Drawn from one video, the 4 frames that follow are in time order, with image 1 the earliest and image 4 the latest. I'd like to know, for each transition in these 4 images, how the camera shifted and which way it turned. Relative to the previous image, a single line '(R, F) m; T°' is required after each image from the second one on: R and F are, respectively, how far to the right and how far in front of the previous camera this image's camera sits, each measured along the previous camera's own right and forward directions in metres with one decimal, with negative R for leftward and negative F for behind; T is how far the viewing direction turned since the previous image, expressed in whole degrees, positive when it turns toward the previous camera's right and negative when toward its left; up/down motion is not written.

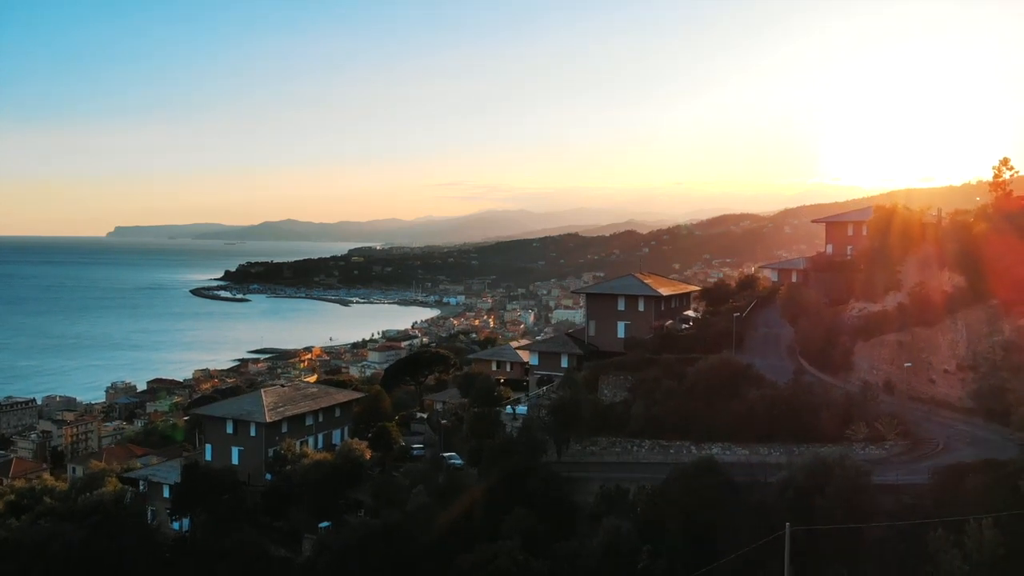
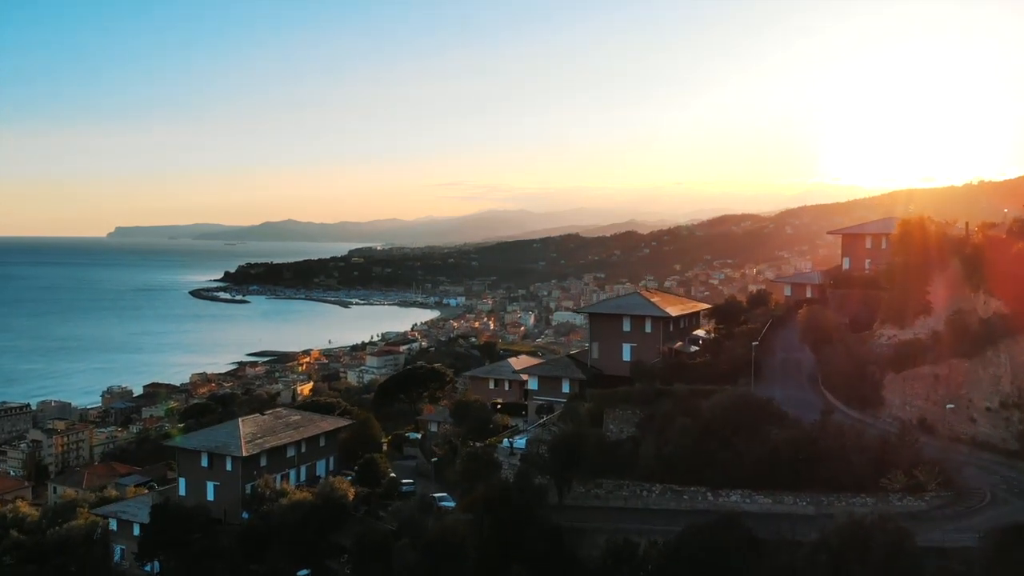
(+0.1, +1.1) m; 0°
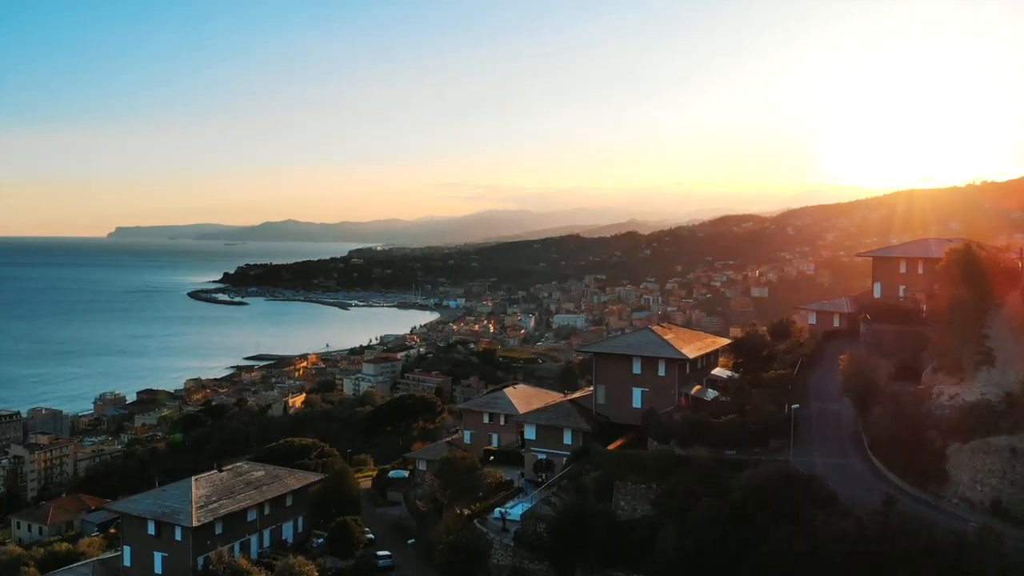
(+0.1, +1.8) m; 0°
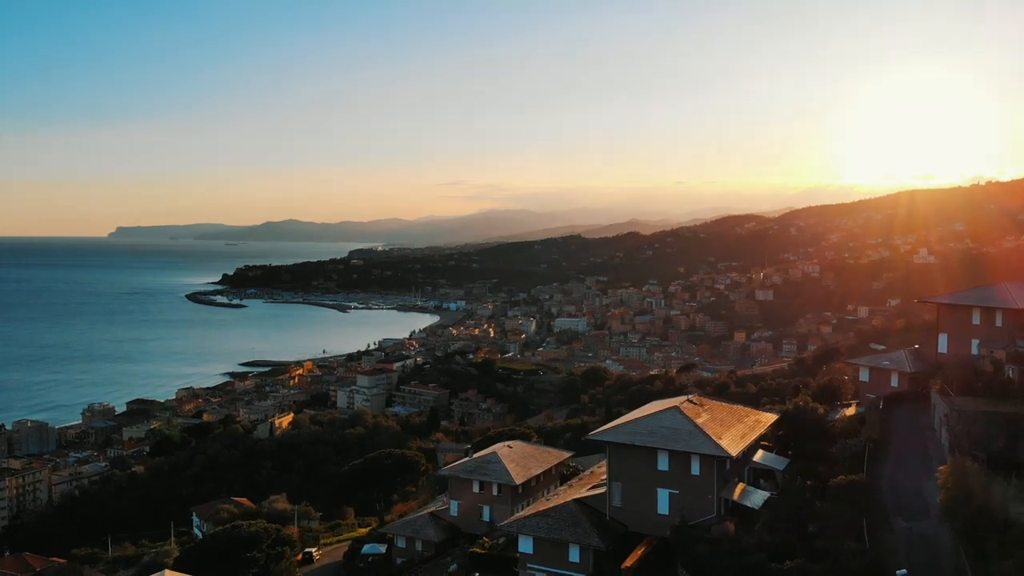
(+0.1, +2.9) m; 0°
